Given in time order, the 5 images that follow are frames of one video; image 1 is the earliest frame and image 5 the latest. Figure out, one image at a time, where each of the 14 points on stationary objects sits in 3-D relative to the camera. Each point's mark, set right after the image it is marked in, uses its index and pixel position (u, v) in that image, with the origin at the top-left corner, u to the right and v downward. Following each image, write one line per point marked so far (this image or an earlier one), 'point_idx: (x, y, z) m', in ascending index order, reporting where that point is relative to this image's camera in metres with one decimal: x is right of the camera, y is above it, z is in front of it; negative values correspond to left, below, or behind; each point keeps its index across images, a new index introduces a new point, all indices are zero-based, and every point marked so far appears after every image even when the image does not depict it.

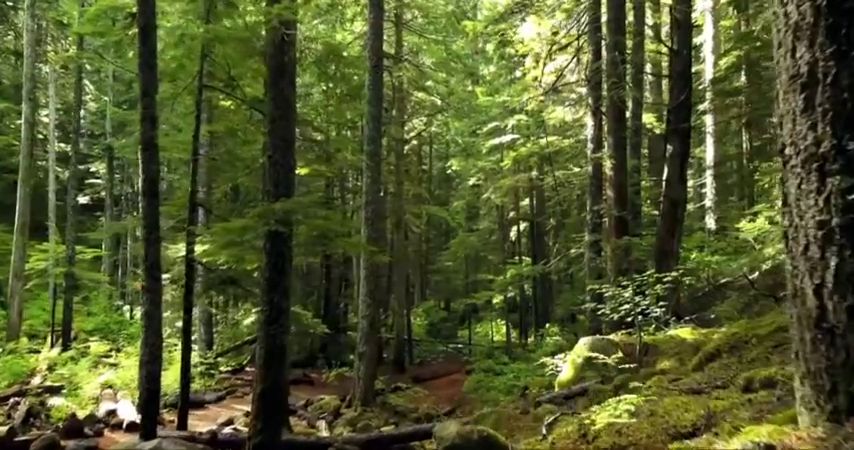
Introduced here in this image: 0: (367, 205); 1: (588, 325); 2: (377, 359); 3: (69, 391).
0: (-1.6, +0.5, +16.3) m
1: (+3.6, -2.2, +13.7) m
2: (-1.3, -3.5, +16.2) m
3: (-8.5, -3.9, +14.5) m
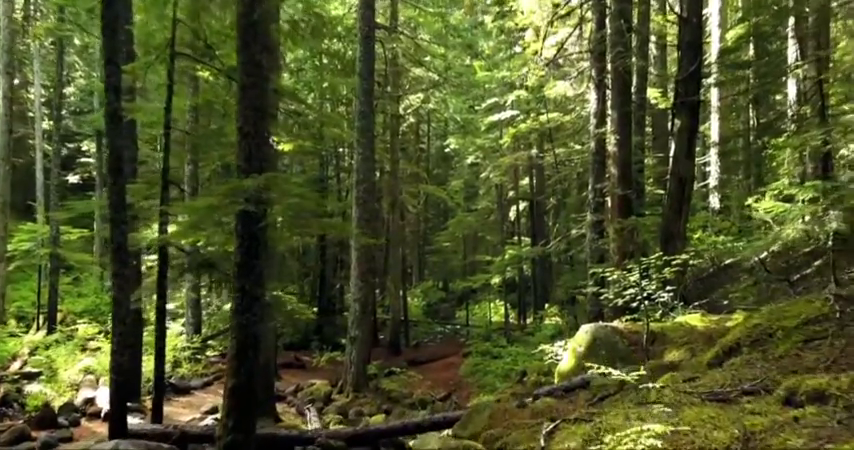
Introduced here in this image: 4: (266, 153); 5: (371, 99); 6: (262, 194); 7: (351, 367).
0: (-1.7, +1.1, +15.6) m
1: (+3.5, -1.8, +13.0) m
2: (-1.5, -3.0, +15.6) m
3: (-8.6, -3.5, +14.0) m
4: (-1.9, +0.8, +7.2) m
5: (-1.4, +3.2, +15.7) m
6: (-1.8, +0.3, +6.8) m
7: (-1.9, -3.6, +15.5) m
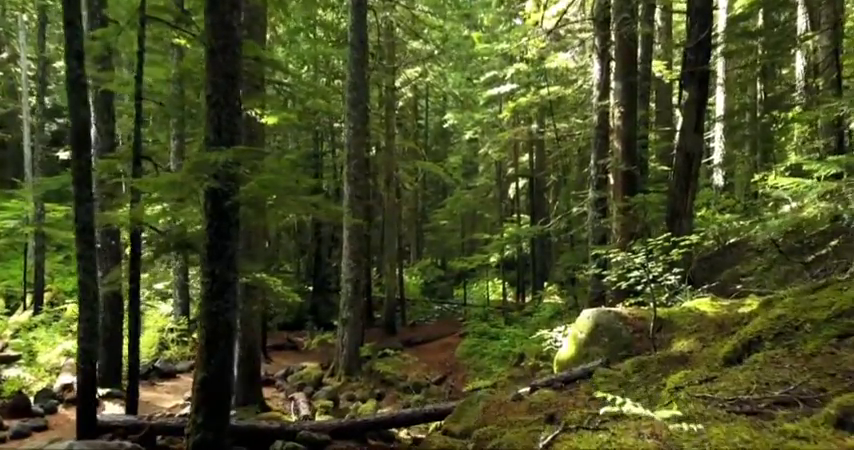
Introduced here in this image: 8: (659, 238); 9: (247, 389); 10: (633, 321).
0: (-1.9, +1.6, +14.9) m
1: (+3.3, -1.3, +12.5) m
2: (-1.6, -2.5, +15.1) m
3: (-8.7, -3.0, +13.4) m
4: (-2.0, +1.1, +6.5) m
5: (-1.6, +3.8, +15.0) m
6: (-2.0, +0.5, +6.2) m
7: (-2.0, -3.1, +15.0) m
8: (+3.2, -0.2, +8.4) m
9: (-3.3, -3.0, +11.4) m
10: (+2.7, -1.3, +8.1) m
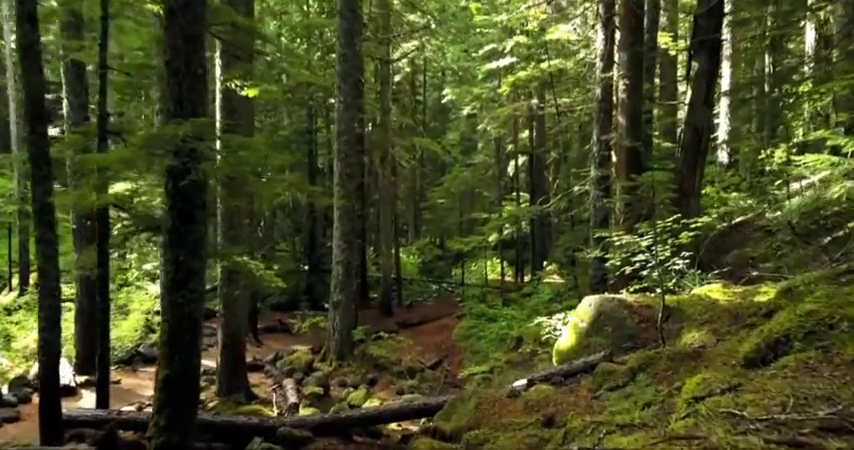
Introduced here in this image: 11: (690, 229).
0: (-2.0, +2.1, +14.2) m
1: (+3.2, -0.9, +11.9) m
2: (-1.7, -2.0, +14.5) m
3: (-8.9, -2.6, +12.9) m
4: (-2.1, +1.2, +5.8) m
5: (-1.7, +4.2, +14.2) m
6: (-2.1, +0.7, +5.5) m
7: (-2.2, -2.6, +14.4) m
8: (+3.0, +0.1, +7.8) m
9: (-3.5, -2.7, +10.8) m
10: (+2.6, -1.0, +7.5) m
11: (+3.3, -0.1, +7.7) m
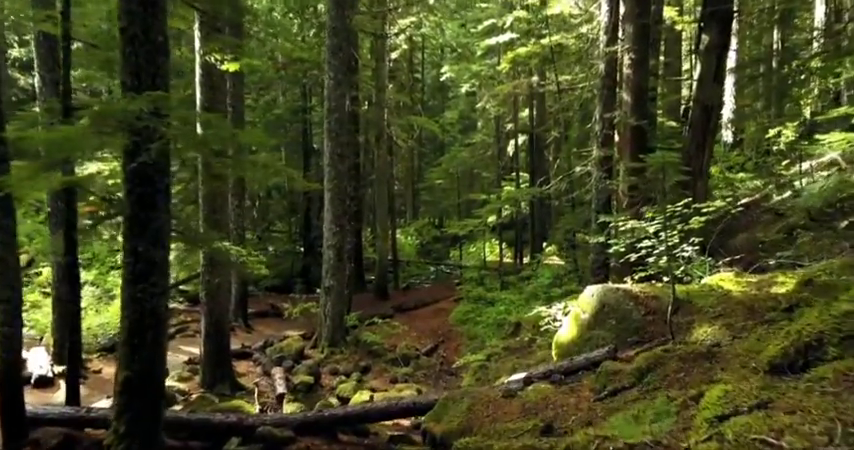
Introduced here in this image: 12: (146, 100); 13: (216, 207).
0: (-2.1, +2.5, +13.6) m
1: (+3.1, -0.6, +11.4) m
2: (-1.8, -1.6, +14.0) m
3: (-9.0, -2.2, +12.4) m
4: (-2.2, +1.4, +5.2) m
5: (-1.8, +4.6, +13.5) m
6: (-2.2, +0.8, +4.9) m
7: (-2.3, -2.2, +14.0) m
8: (+2.9, +0.3, +7.2) m
9: (-3.6, -2.4, +10.3) m
10: (+2.5, -0.9, +7.0) m
11: (+3.2, +0.1, +7.2) m
12: (-2.2, +1.0, +4.8) m
13: (-3.5, +0.3, +10.1) m
